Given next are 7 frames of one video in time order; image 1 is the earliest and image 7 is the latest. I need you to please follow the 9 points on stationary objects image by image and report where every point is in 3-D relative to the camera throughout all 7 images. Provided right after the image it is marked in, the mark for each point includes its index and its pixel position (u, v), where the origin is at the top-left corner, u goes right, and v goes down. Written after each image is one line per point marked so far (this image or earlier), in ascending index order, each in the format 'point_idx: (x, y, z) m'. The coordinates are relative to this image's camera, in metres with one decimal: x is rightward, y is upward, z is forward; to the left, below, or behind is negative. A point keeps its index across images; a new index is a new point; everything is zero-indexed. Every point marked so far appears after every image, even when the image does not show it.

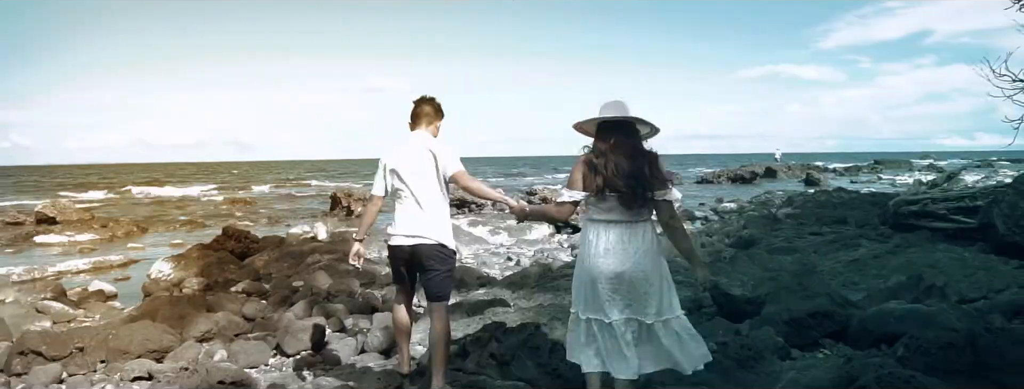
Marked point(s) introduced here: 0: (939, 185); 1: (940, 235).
0: (+7.6, +0.2, +11.8) m
1: (+6.6, -0.6, +10.3) m
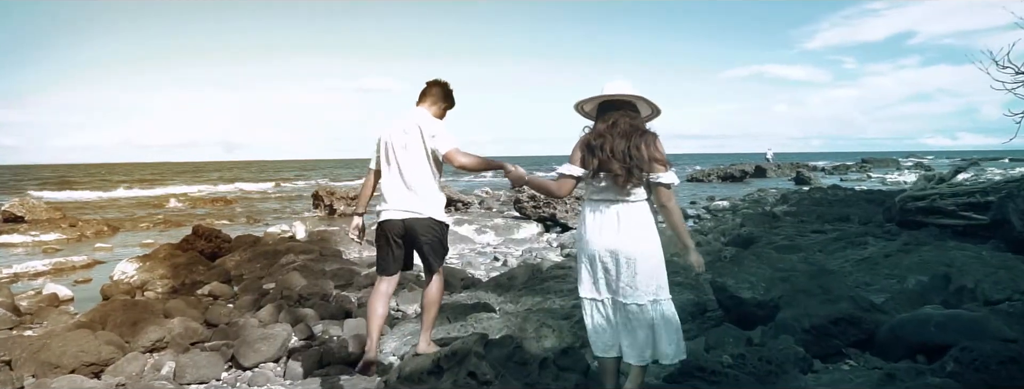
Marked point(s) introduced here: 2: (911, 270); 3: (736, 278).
0: (+7.4, +0.3, +11.3) m
1: (+6.4, -0.6, +9.8) m
2: (+4.4, -0.9, +7.3) m
3: (+2.0, -0.8, +6.0) m
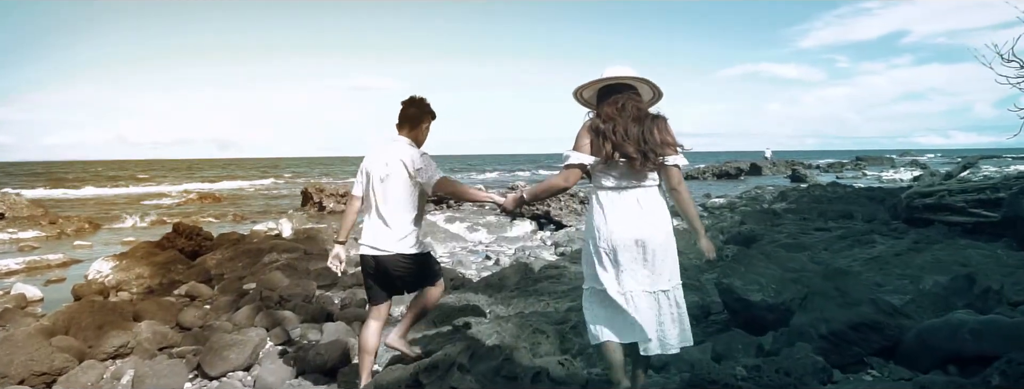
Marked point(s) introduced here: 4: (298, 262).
0: (+7.3, +0.3, +10.9) m
1: (+6.3, -0.5, +9.4) m
2: (+4.3, -0.8, +6.9) m
3: (+1.9, -0.7, +5.5) m
4: (-3.7, -1.2, +11.6) m
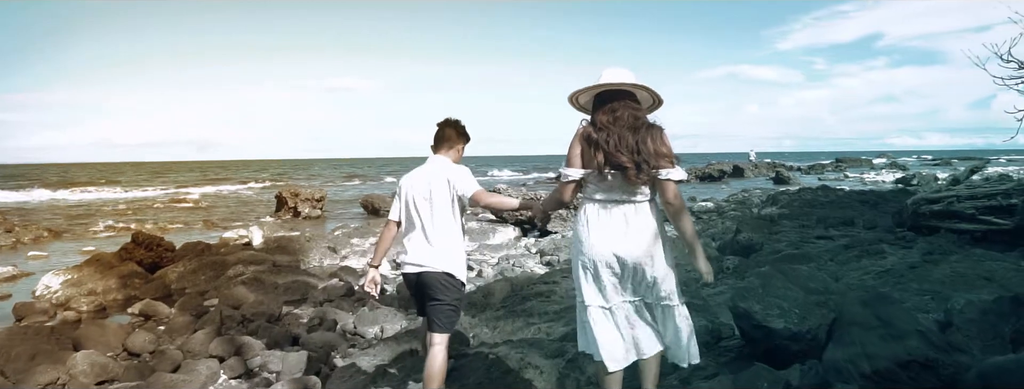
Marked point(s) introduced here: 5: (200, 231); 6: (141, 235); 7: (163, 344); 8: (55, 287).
0: (+7.0, +0.2, +10.4) m
1: (+6.1, -0.6, +8.9) m
2: (+4.2, -0.9, +6.4) m
3: (+1.8, -0.8, +4.9) m
4: (-4.0, -1.3, +10.8) m
5: (-9.1, -1.1, +19.4) m
6: (-6.9, -0.8, +12.3) m
7: (-3.8, -1.6, +7.2) m
8: (-7.0, -1.4, +10.2) m
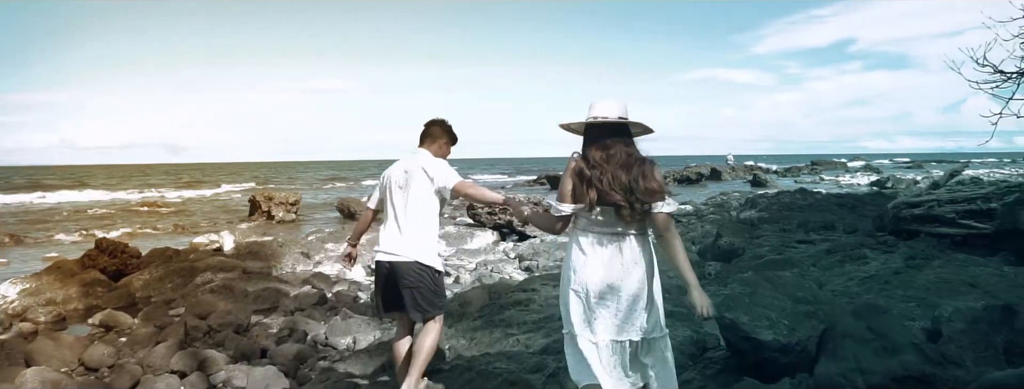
0: (+6.7, +0.2, +10.4) m
1: (+5.8, -0.6, +8.8) m
2: (+4.0, -1.0, +6.3) m
3: (+1.7, -0.8, +4.7) m
4: (-4.3, -1.4, +10.4) m
5: (-9.7, -1.2, +18.9) m
6: (-7.2, -0.8, +11.8) m
7: (-4.0, -1.7, +6.8) m
8: (-7.4, -1.5, +9.8) m
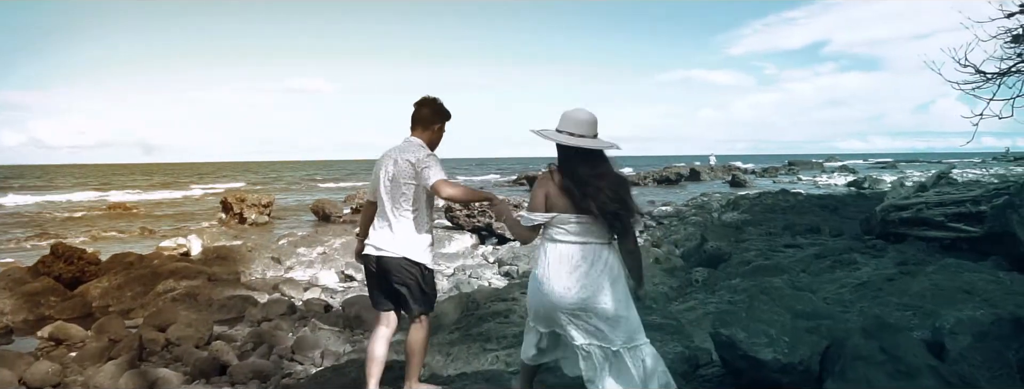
0: (+6.4, +0.1, +10.2) m
1: (+5.5, -0.7, +8.6) m
2: (+3.8, -1.0, +6.0) m
3: (+1.5, -0.9, +4.4) m
4: (-4.6, -1.4, +9.9) m
5: (-10.3, -1.2, +18.2) m
6: (-7.6, -0.9, +11.2) m
7: (-4.2, -1.7, +6.3) m
8: (-7.7, -1.6, +9.1) m
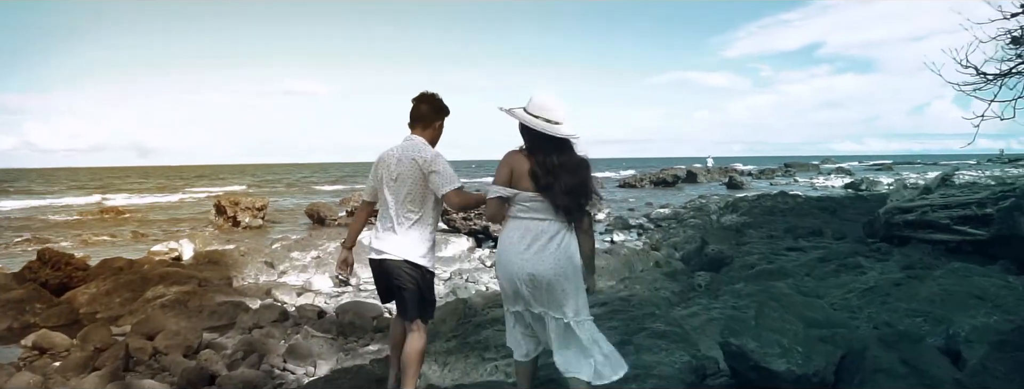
0: (+6.3, +0.1, +10.1) m
1: (+5.5, -0.7, +8.5) m
2: (+3.8, -1.0, +5.8) m
3: (+1.5, -0.9, +4.2) m
4: (-4.7, -1.5, +9.7) m
5: (-10.4, -1.3, +17.9) m
6: (-7.7, -1.0, +10.9) m
7: (-4.2, -1.8, +6.1) m
8: (-7.7, -1.6, +8.9) m
